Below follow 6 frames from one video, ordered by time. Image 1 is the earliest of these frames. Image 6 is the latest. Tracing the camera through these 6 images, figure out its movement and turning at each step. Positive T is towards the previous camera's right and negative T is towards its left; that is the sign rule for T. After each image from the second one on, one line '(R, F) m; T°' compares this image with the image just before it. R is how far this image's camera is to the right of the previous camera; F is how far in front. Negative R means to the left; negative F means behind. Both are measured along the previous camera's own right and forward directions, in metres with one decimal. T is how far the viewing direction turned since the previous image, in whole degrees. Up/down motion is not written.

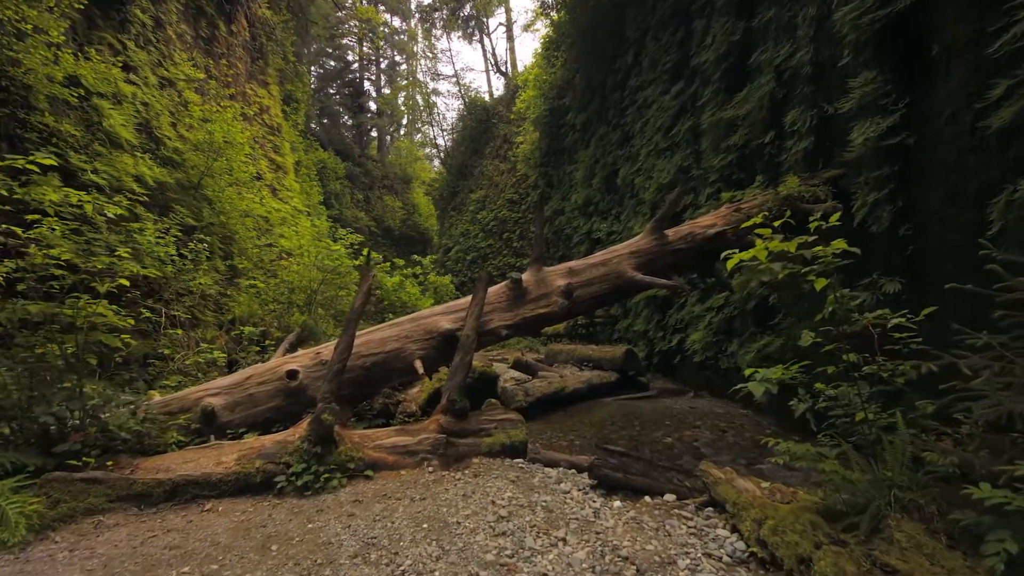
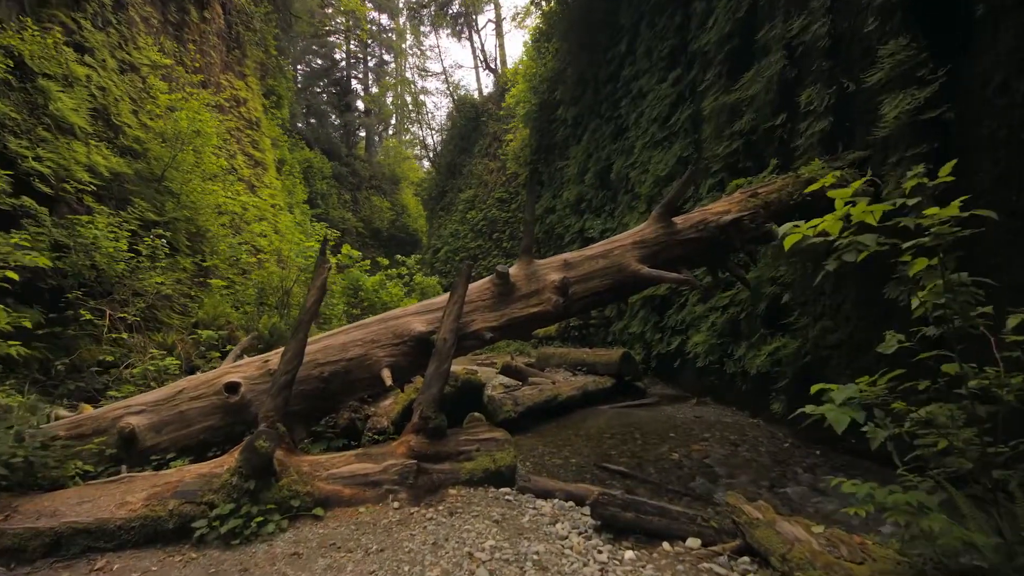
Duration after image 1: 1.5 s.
(0.0, +0.6) m; +1°
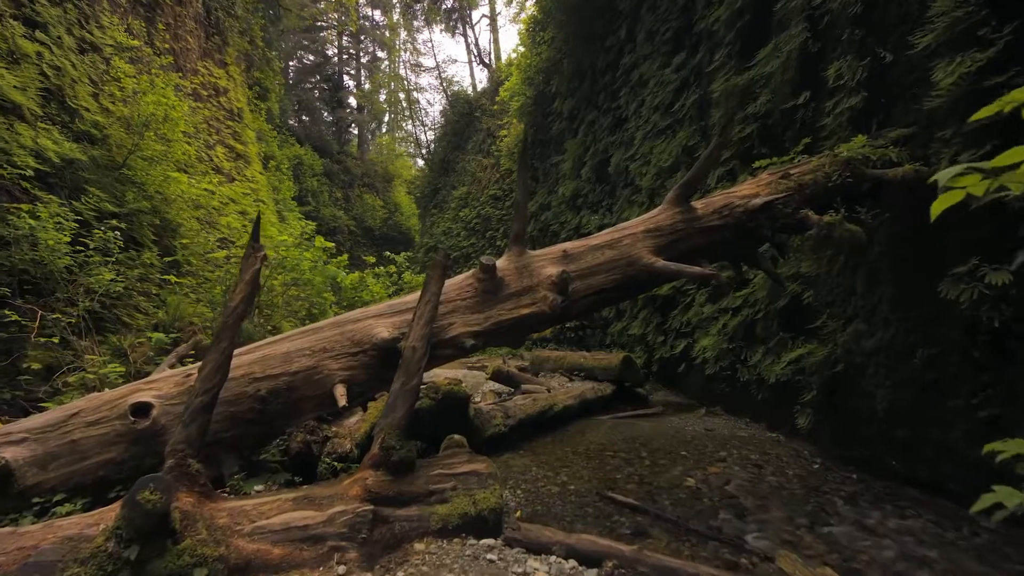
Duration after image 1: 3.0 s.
(0.0, +0.6) m; +1°
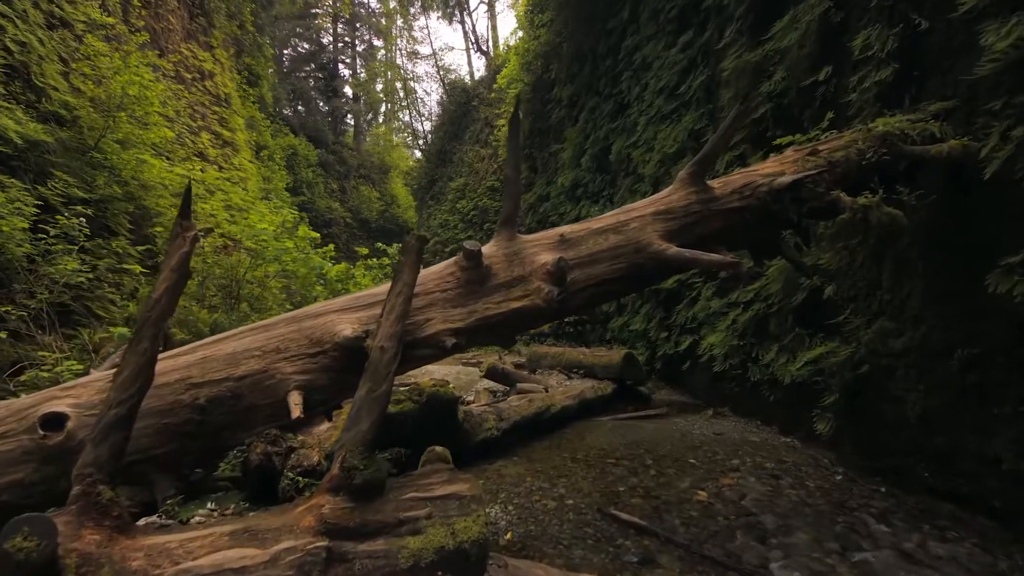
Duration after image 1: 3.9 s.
(0.0, +0.4) m; 0°
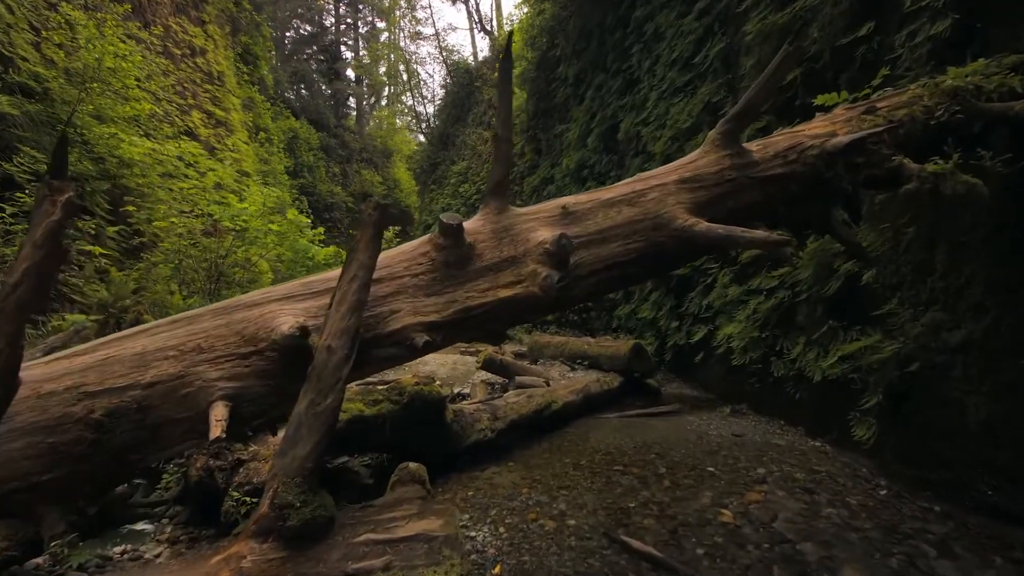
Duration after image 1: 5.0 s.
(+0.1, +0.5) m; -1°
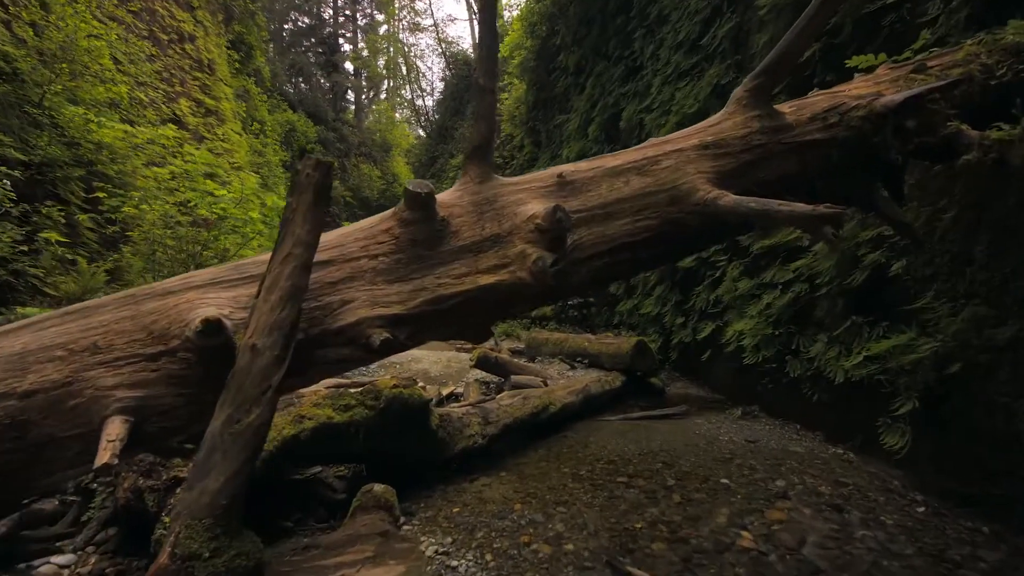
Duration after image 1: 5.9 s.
(+0.1, +0.4) m; 0°
